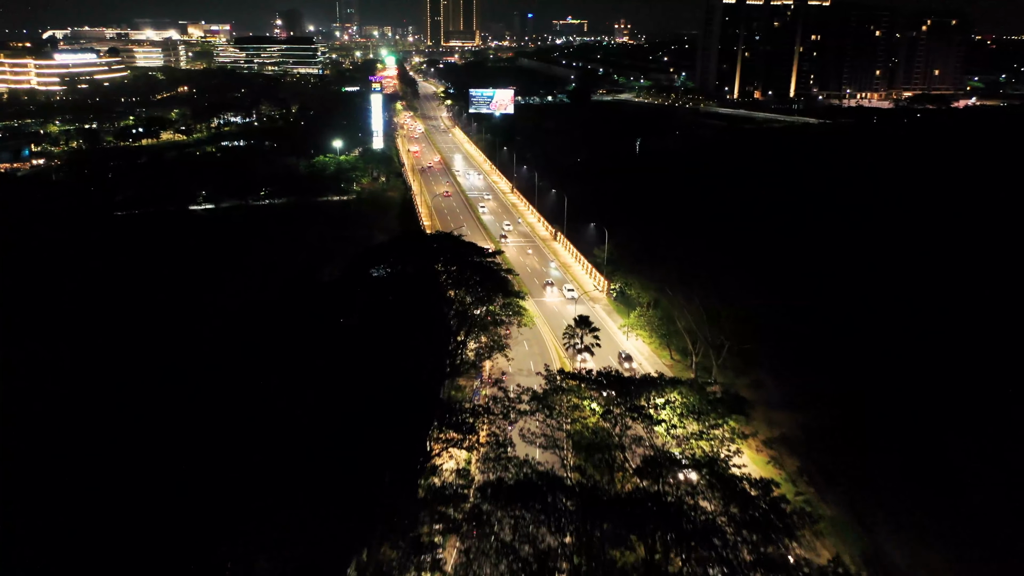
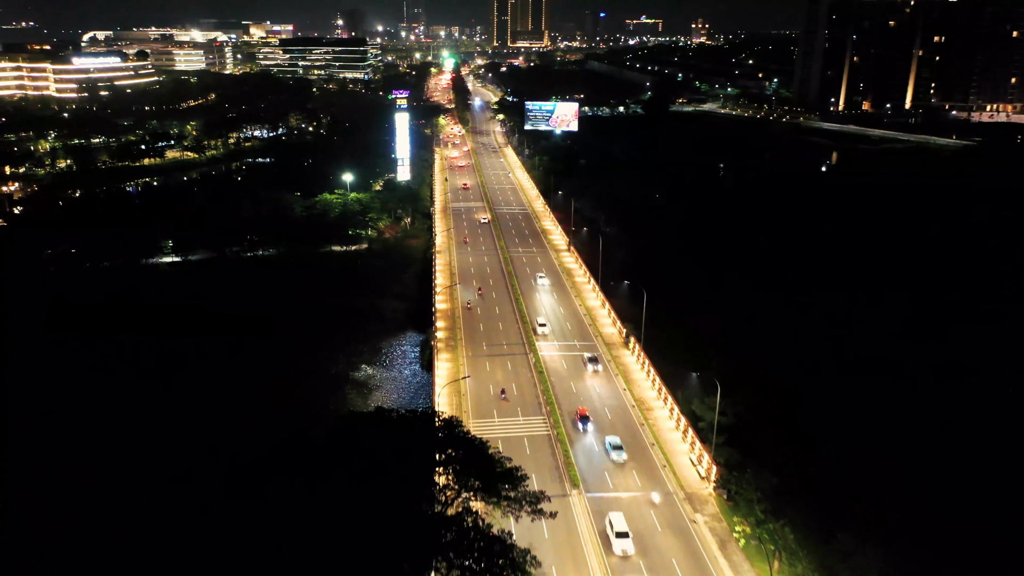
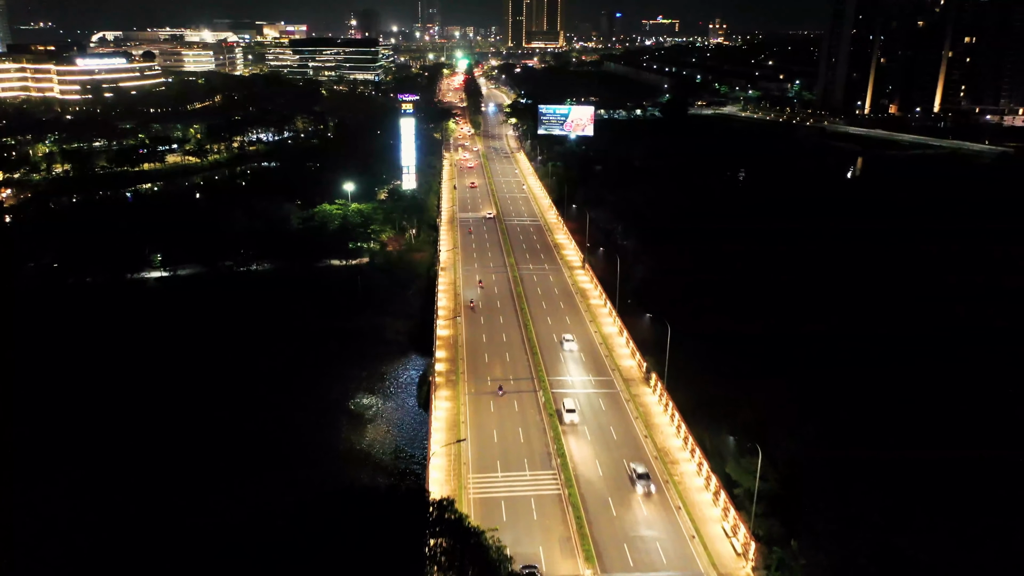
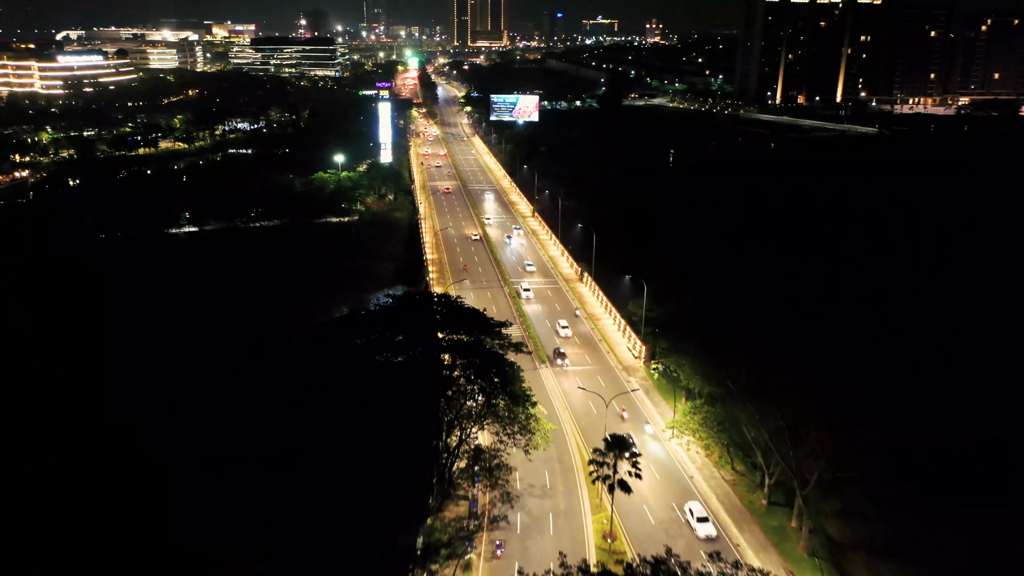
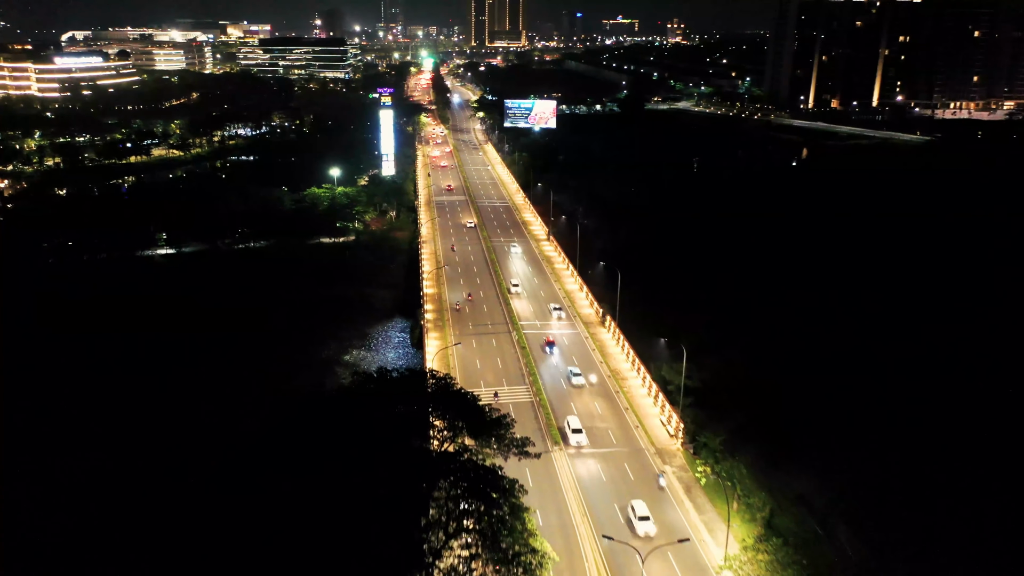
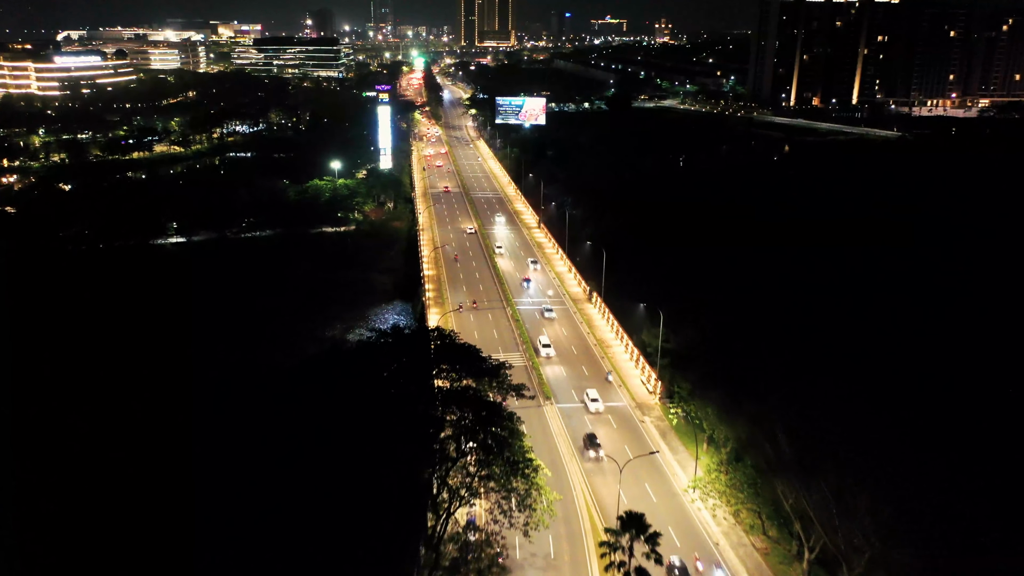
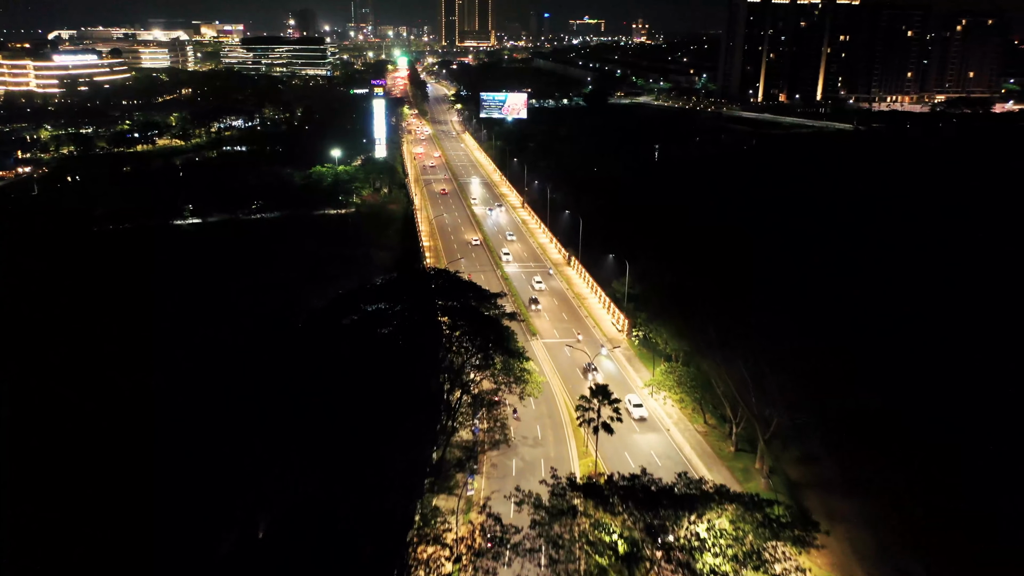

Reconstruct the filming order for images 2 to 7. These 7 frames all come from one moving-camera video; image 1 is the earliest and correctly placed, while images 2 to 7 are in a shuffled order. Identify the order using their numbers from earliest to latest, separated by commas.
7, 4, 6, 5, 2, 3
